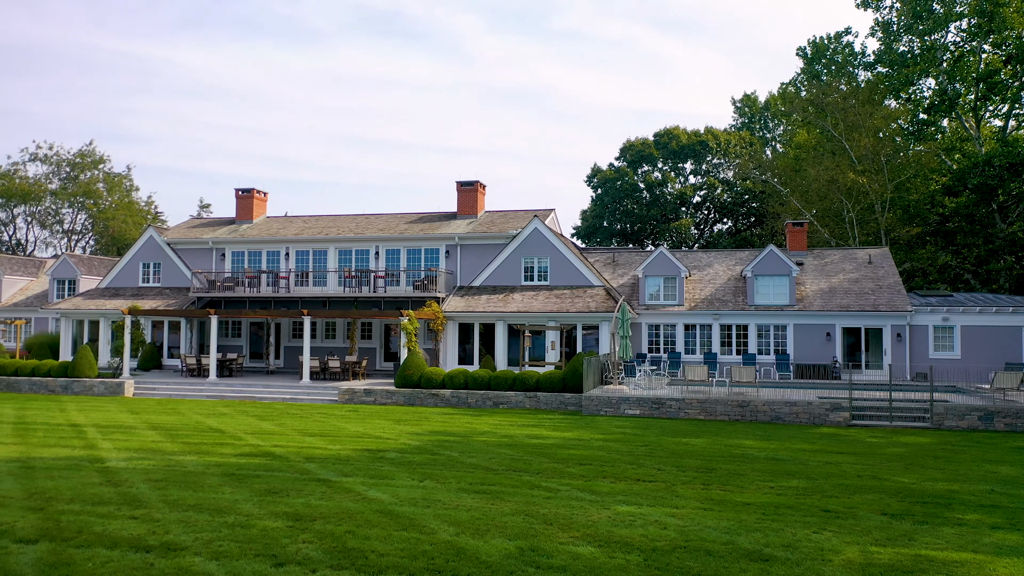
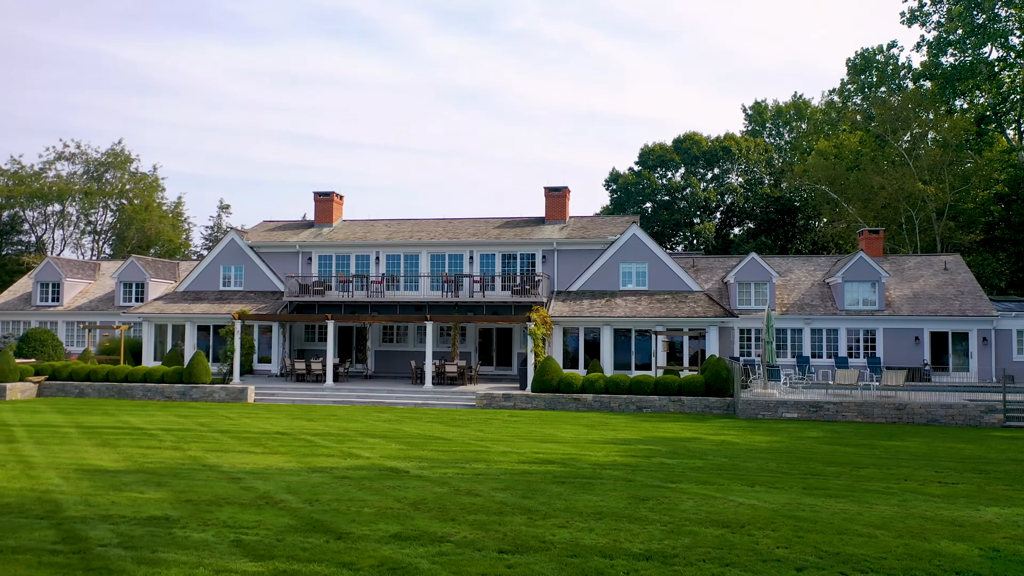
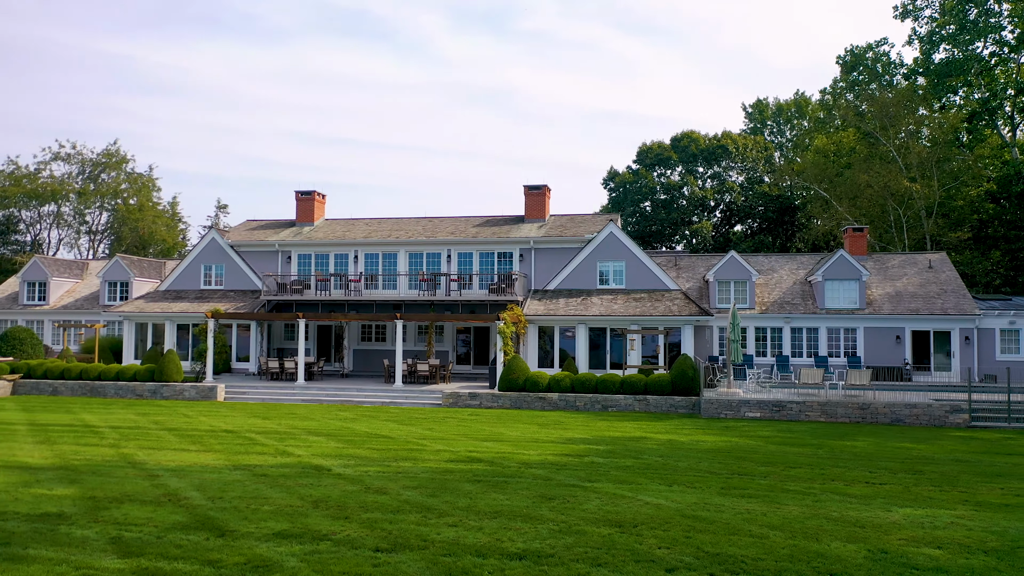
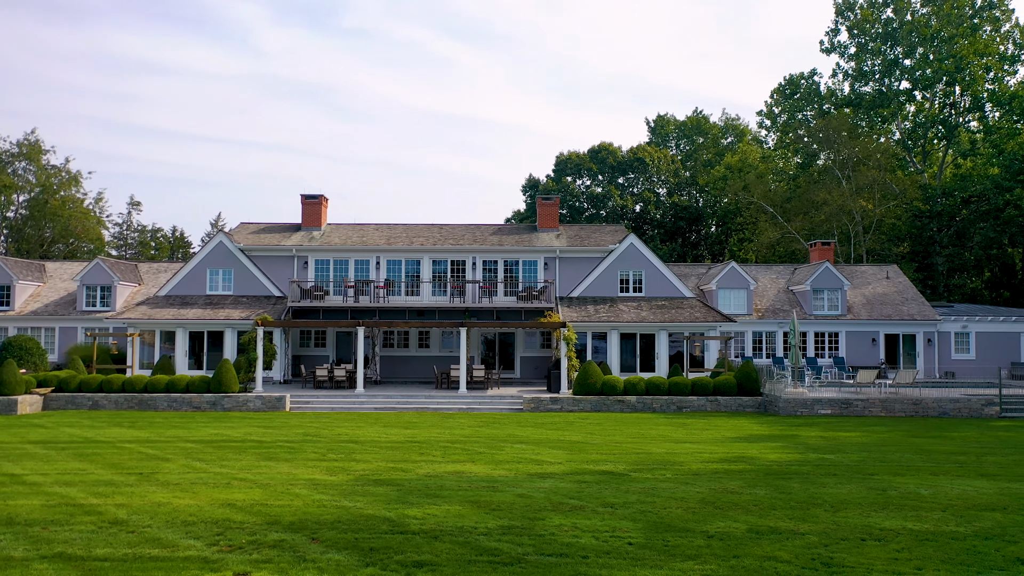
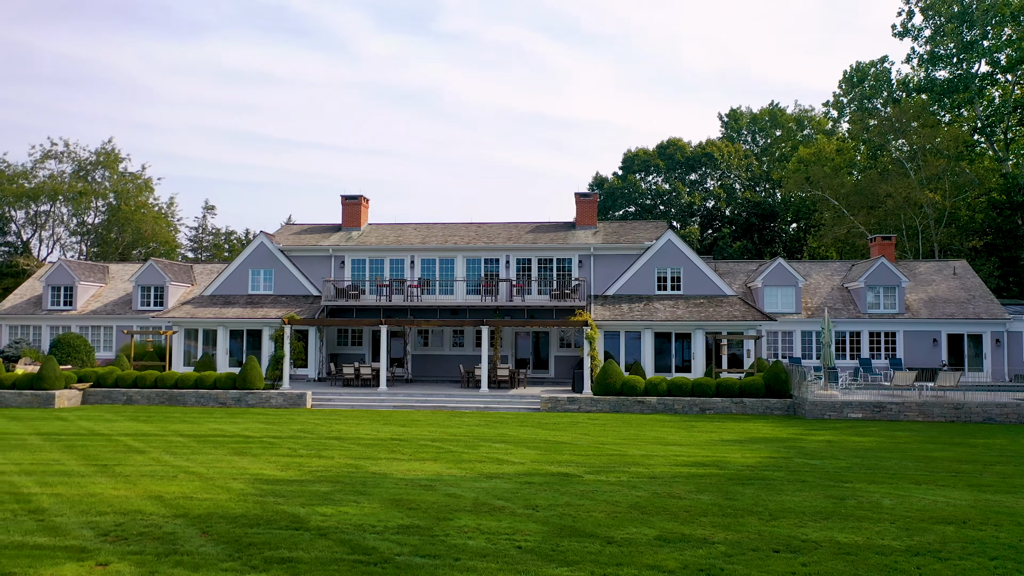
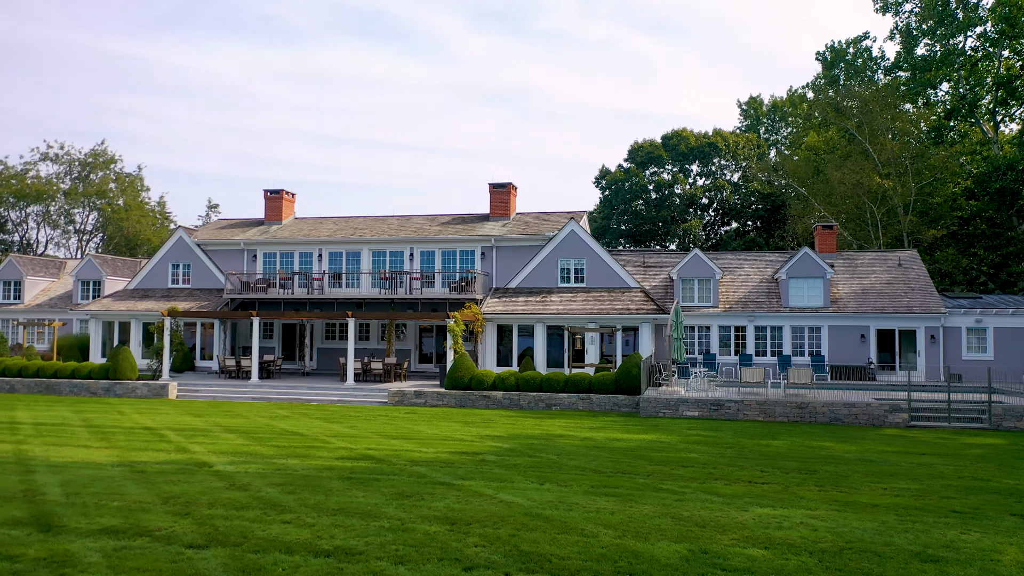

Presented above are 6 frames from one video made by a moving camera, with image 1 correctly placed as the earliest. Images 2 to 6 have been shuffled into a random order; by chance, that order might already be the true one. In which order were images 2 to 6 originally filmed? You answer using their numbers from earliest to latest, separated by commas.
6, 3, 2, 5, 4
